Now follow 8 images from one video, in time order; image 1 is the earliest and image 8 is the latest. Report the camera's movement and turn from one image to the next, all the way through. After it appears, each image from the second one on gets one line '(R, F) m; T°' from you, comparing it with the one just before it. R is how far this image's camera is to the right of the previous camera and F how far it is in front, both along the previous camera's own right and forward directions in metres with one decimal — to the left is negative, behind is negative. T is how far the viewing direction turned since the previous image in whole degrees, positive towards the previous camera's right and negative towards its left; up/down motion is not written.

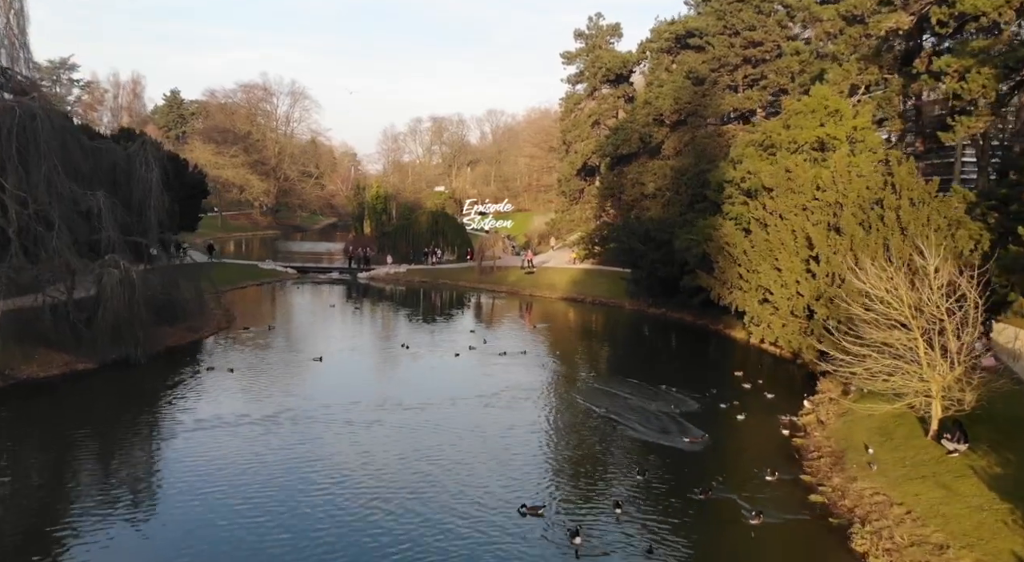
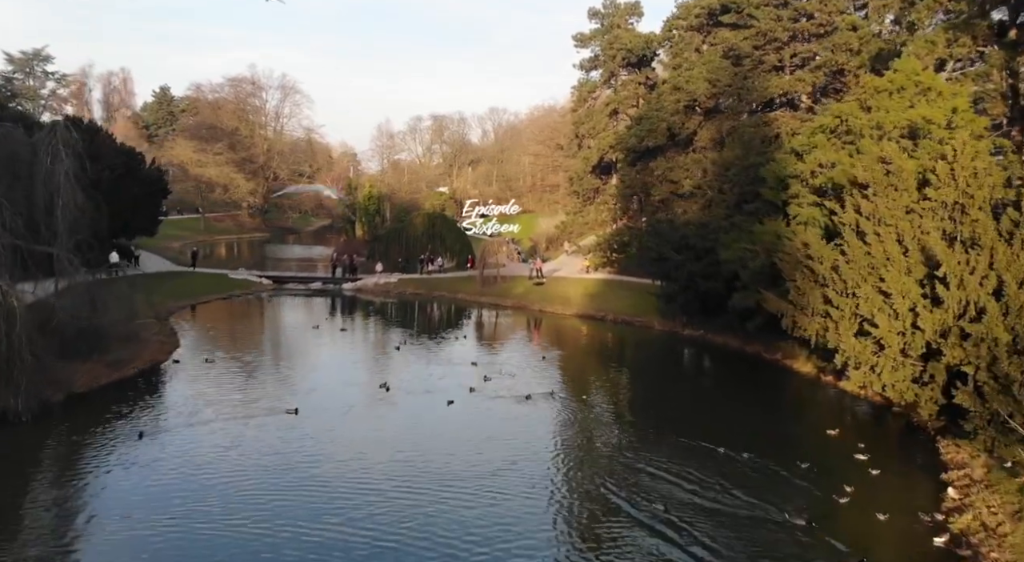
(-0.4, +8.8) m; 0°
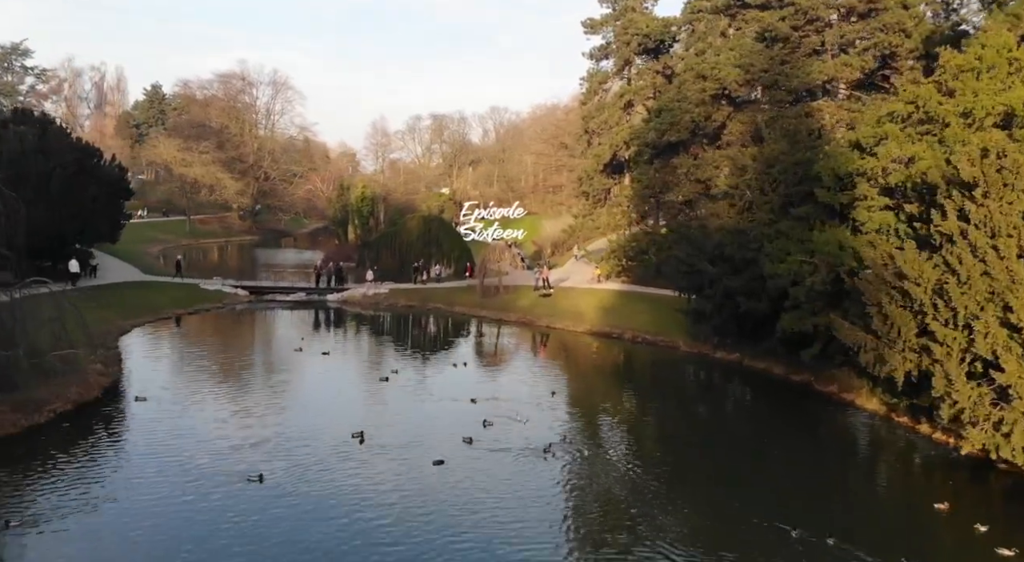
(-0.2, +6.2) m; 0°
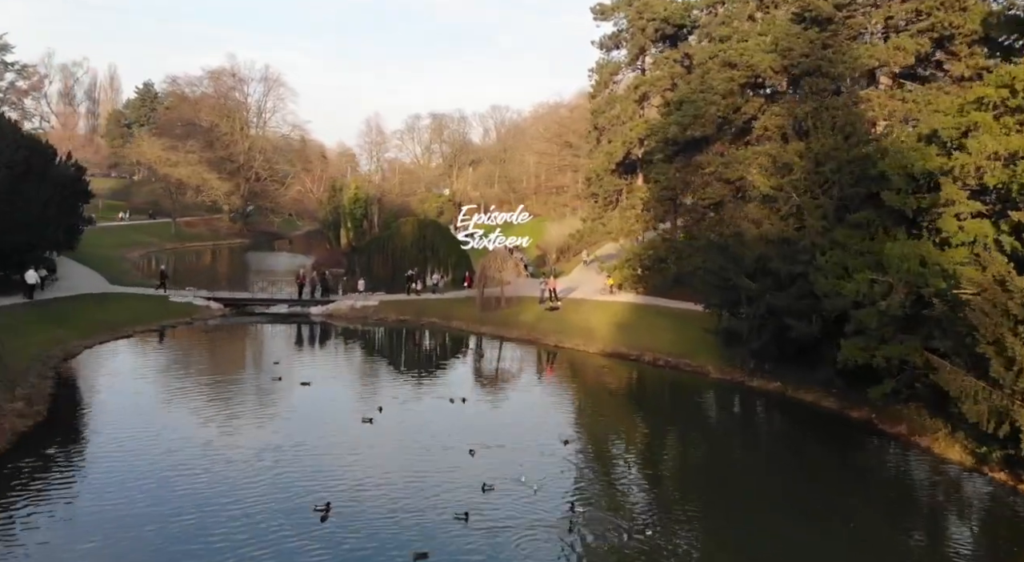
(-0.1, +5.4) m; 0°
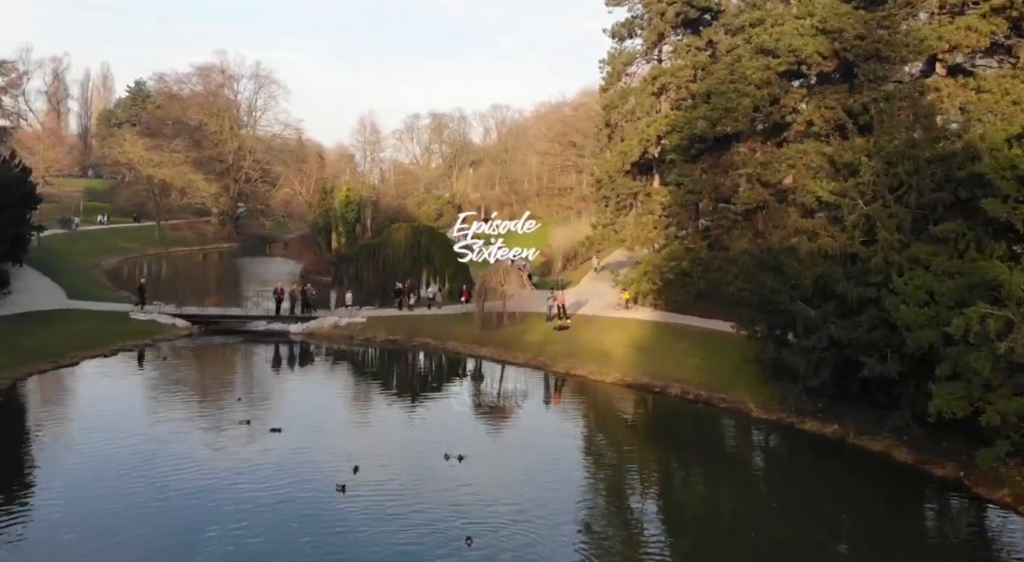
(-0.2, +5.5) m; 0°
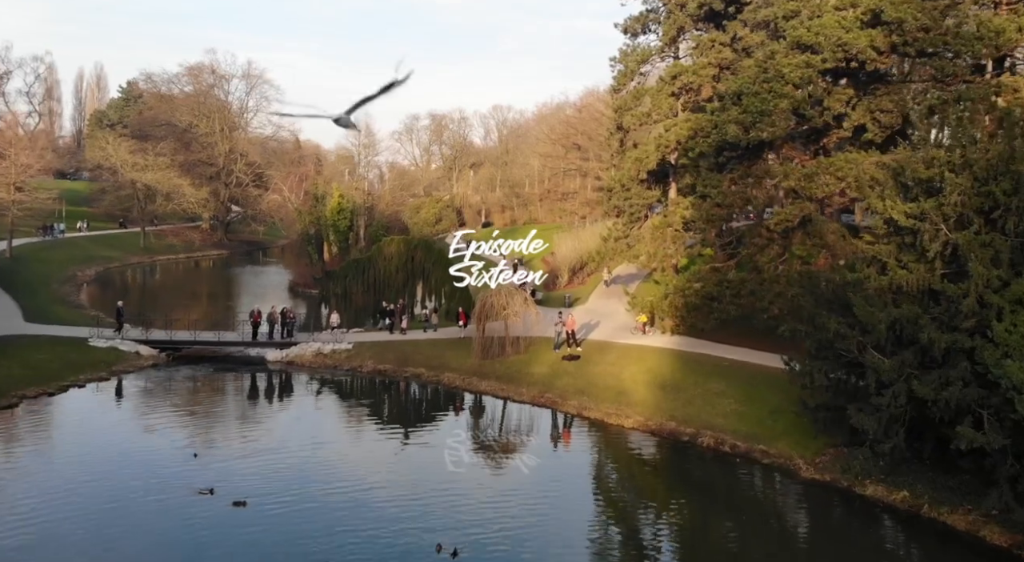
(-0.1, +4.7) m; 0°
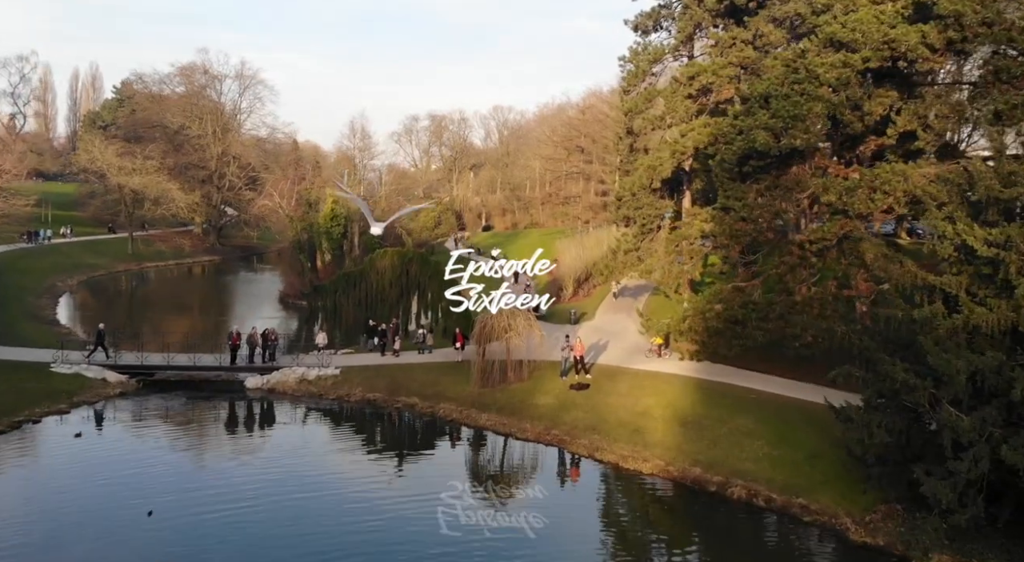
(-0.1, +3.4) m; 0°
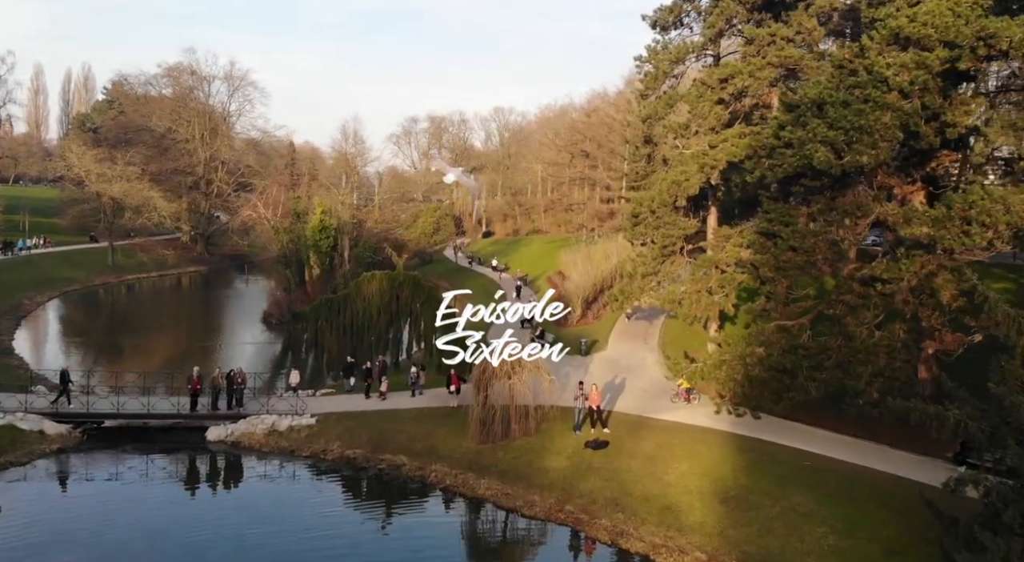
(-0.1, +5.1) m; 0°
